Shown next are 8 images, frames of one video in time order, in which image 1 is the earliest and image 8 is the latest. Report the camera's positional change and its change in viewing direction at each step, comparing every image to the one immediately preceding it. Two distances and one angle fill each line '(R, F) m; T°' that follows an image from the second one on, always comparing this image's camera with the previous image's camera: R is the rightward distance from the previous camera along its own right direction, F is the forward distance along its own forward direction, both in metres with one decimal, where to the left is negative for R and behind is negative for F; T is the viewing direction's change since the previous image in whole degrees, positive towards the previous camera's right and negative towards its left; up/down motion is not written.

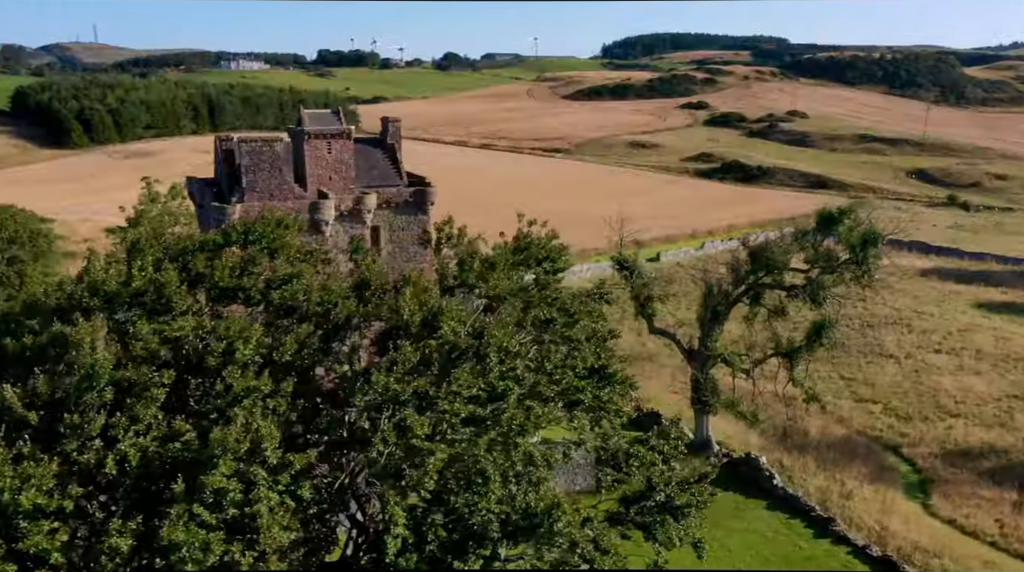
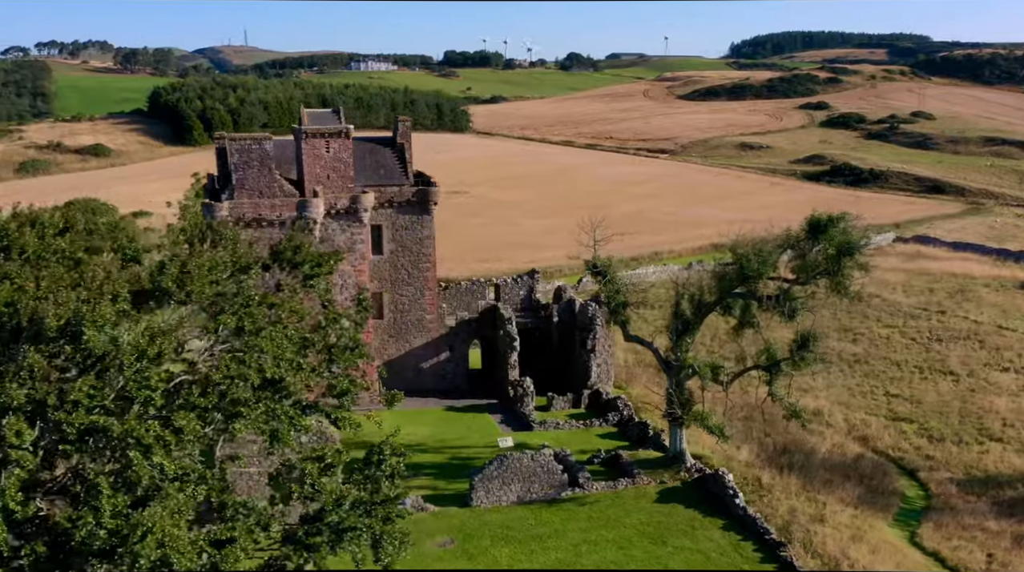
(+4.5, +0.7) m; -7°
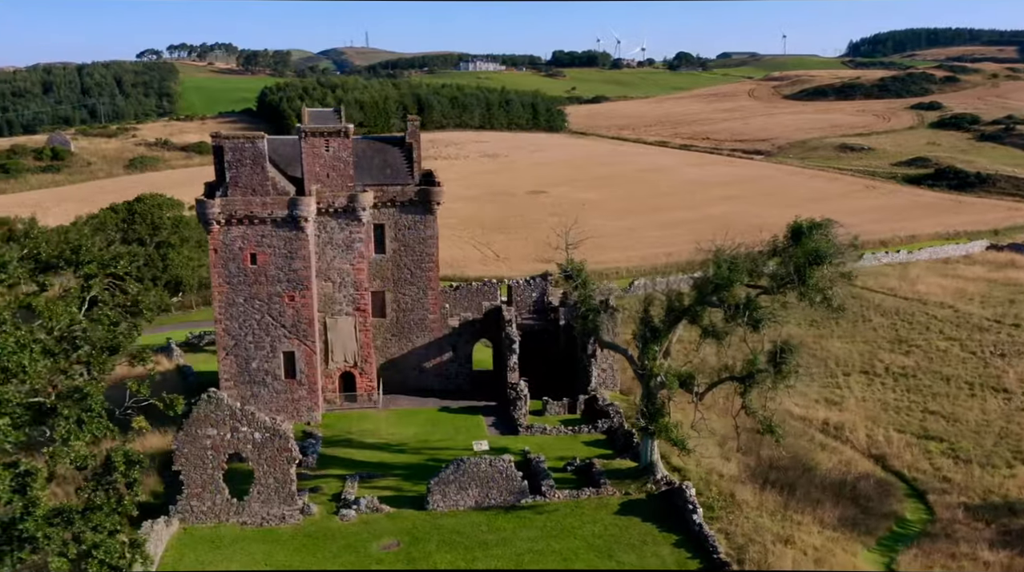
(+3.9, +0.7) m; -6°
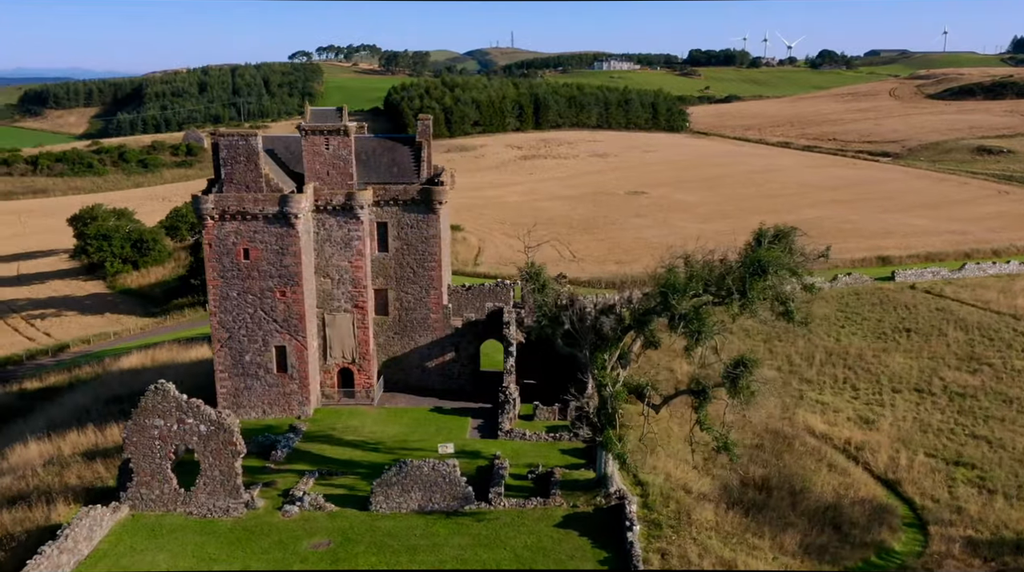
(+4.9, +0.9) m; -8°
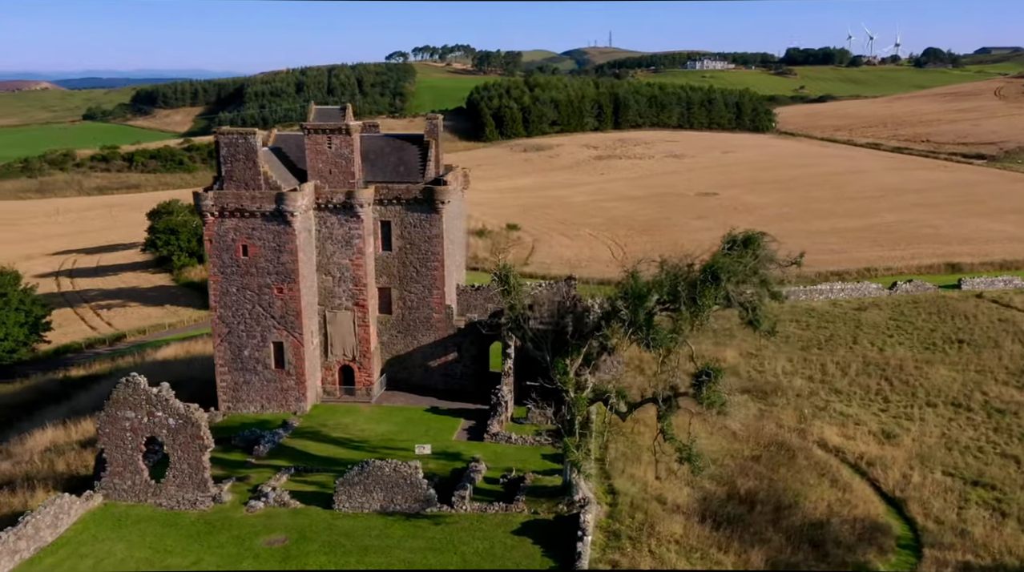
(+3.3, +0.6) m; -5°
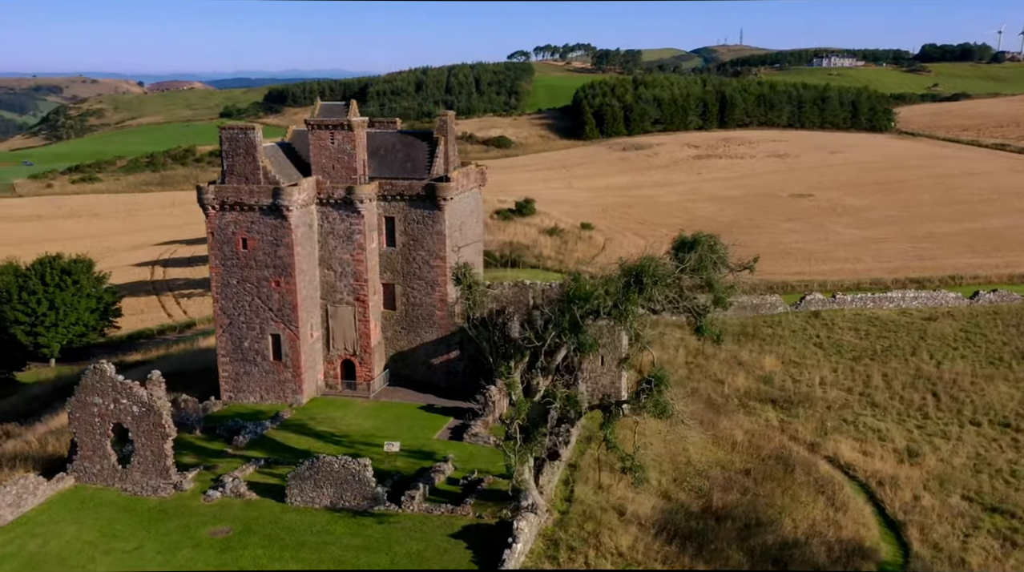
(+4.3, +0.8) m; -7°
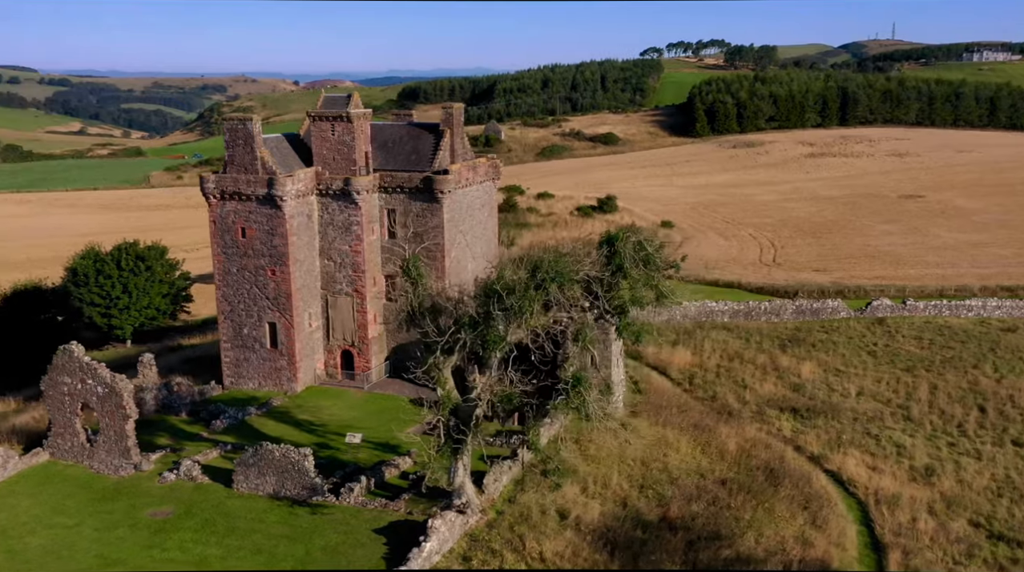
(+4.8, +0.9) m; -7°
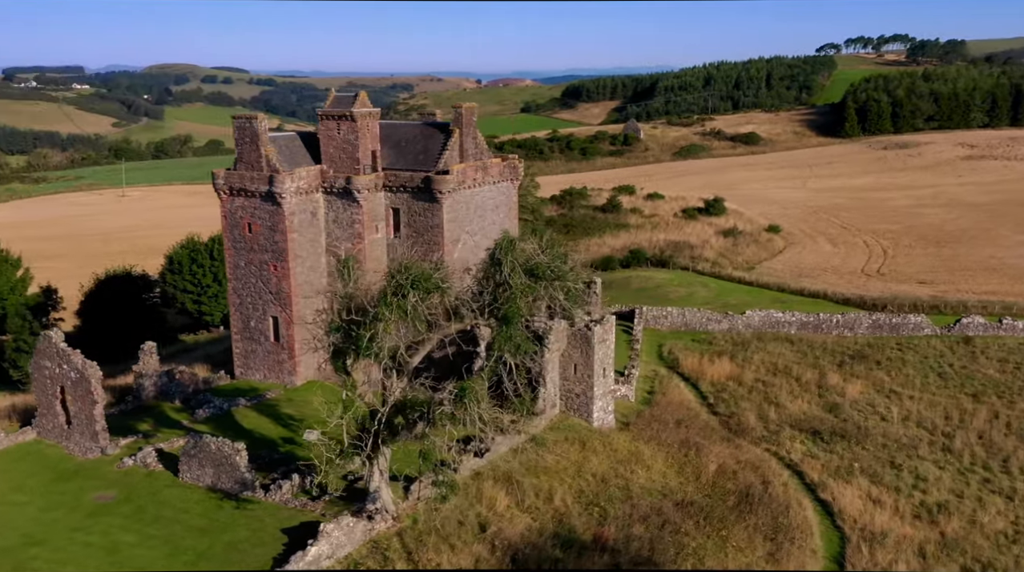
(+6.0, +1.2) m; -10°
